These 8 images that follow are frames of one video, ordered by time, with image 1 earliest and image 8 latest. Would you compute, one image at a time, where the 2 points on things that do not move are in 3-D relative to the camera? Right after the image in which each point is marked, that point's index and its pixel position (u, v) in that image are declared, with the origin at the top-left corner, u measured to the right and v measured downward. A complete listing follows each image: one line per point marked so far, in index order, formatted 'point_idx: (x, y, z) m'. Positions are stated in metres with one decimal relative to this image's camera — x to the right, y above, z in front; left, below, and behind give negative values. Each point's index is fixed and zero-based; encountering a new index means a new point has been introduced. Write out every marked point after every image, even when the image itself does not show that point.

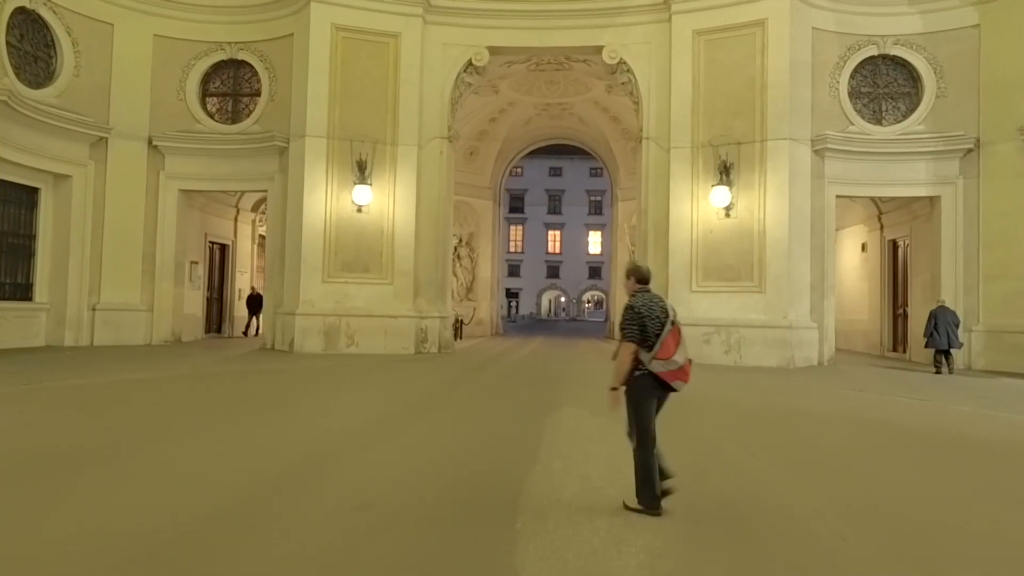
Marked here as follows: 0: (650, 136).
0: (+3.0, +3.2, +15.3) m
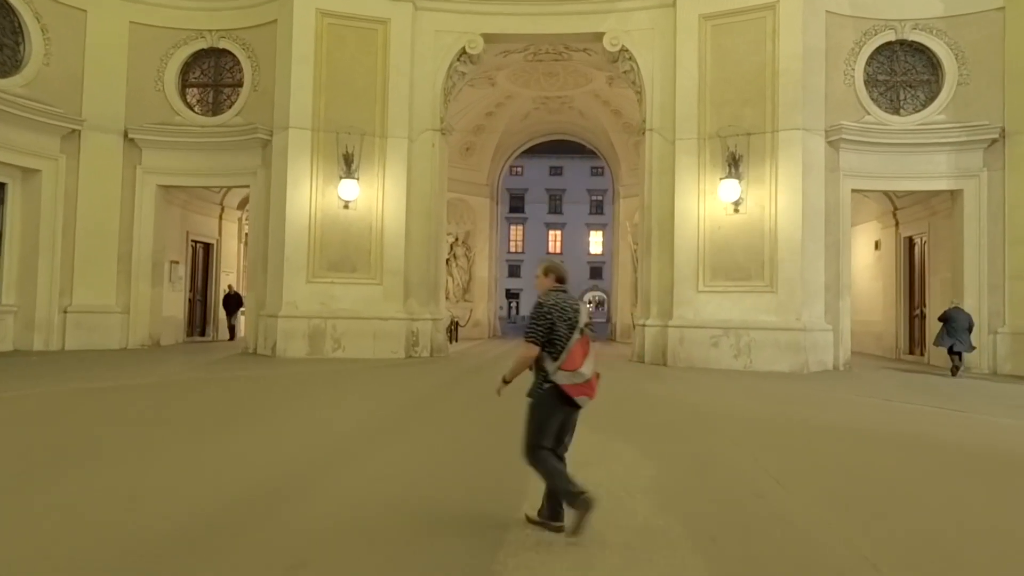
0: (+2.9, +3.2, +14.5) m
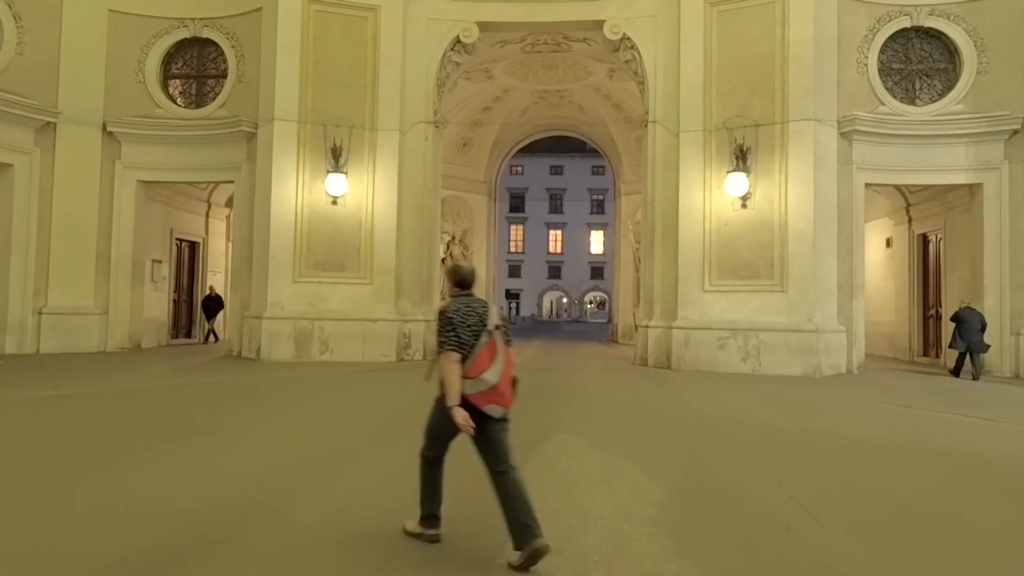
0: (+2.8, +3.3, +13.8) m
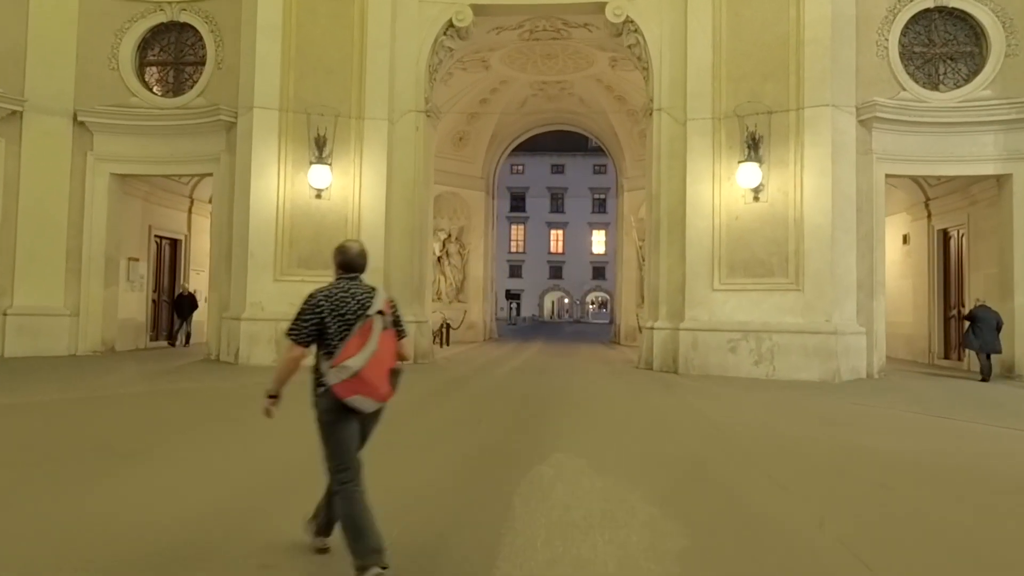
0: (+2.7, +3.3, +13.0) m
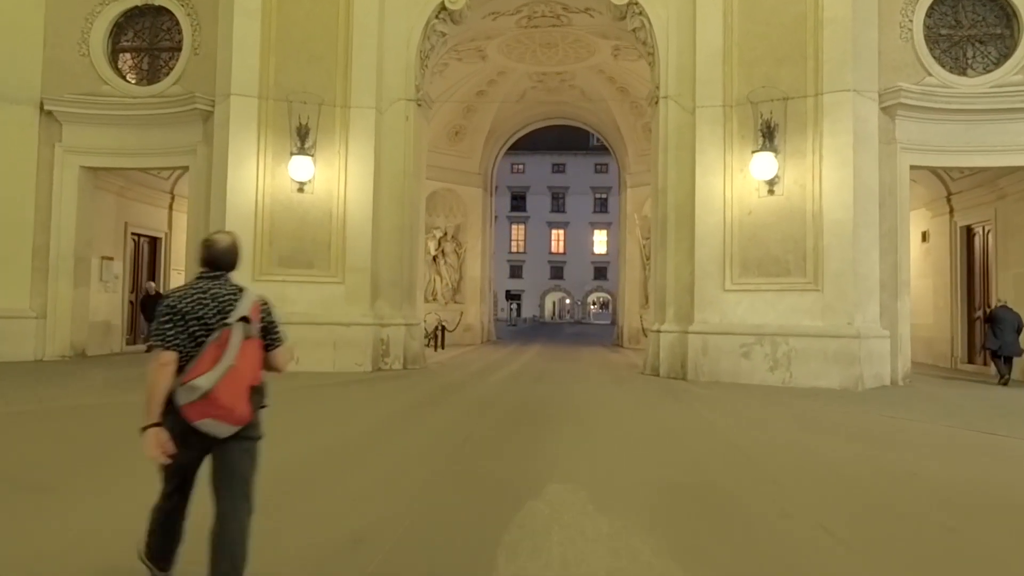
0: (+2.7, +3.3, +12.1) m
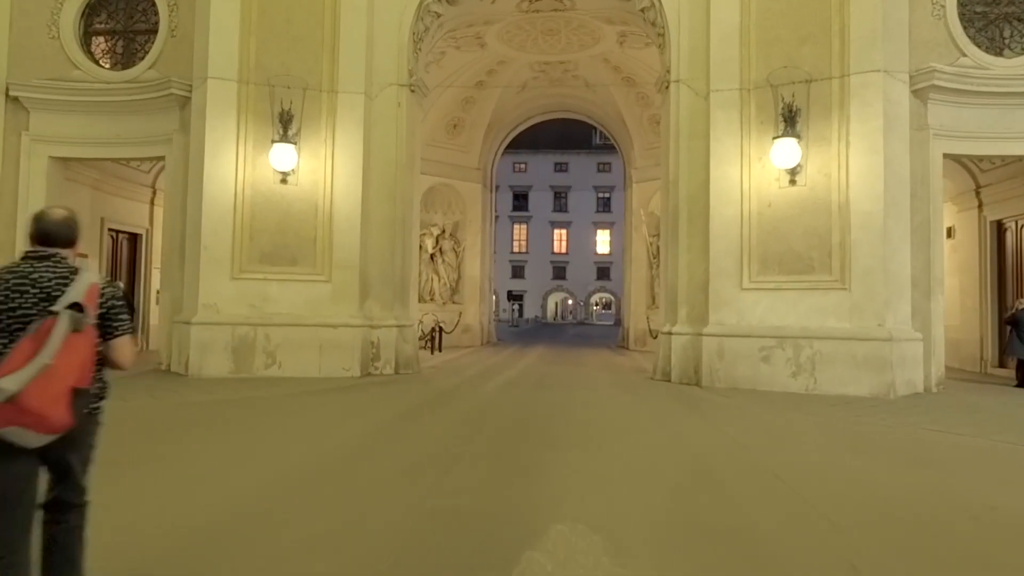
0: (+2.7, +3.3, +11.2) m
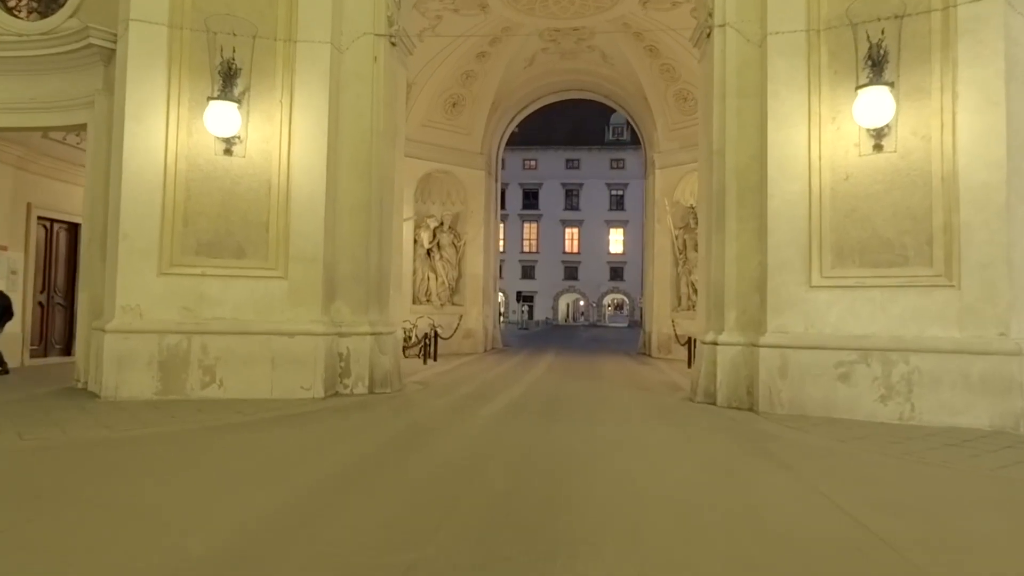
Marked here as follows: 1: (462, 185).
0: (+2.7, +3.3, +8.9) m
1: (-1.3, +2.6, +18.1) m
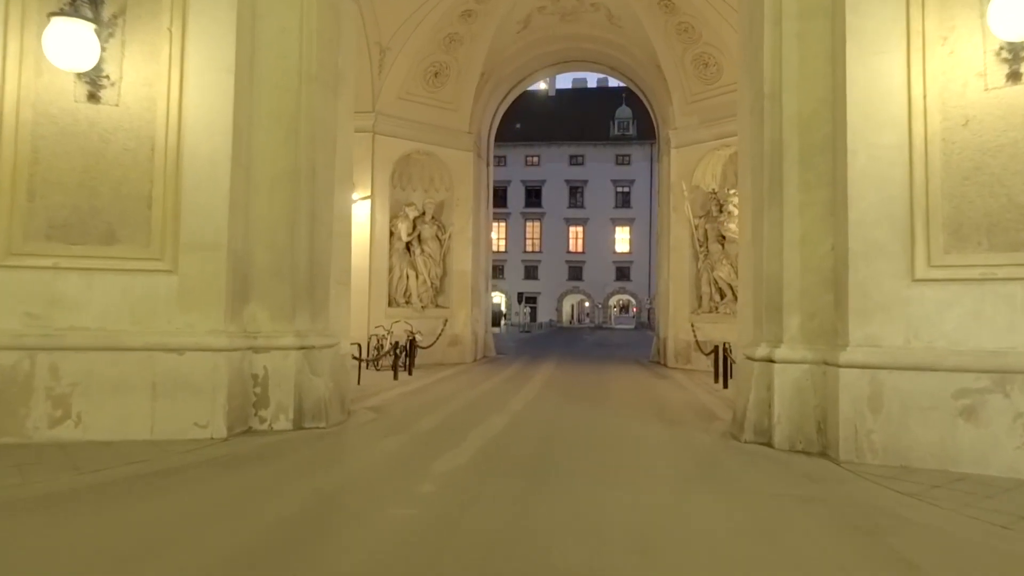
0: (+2.5, +3.4, +6.5) m
1: (-1.4, +2.6, +15.7) m
